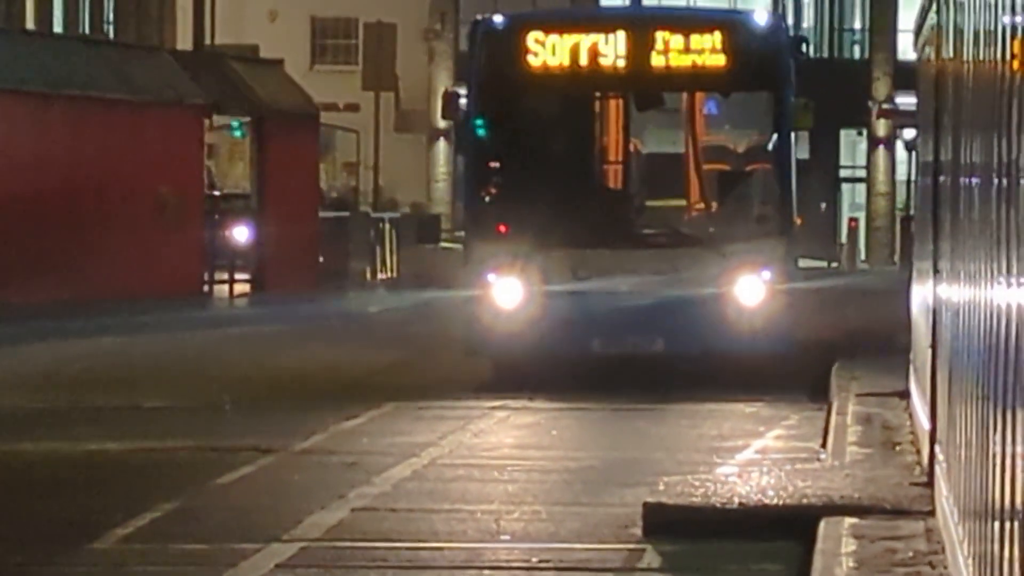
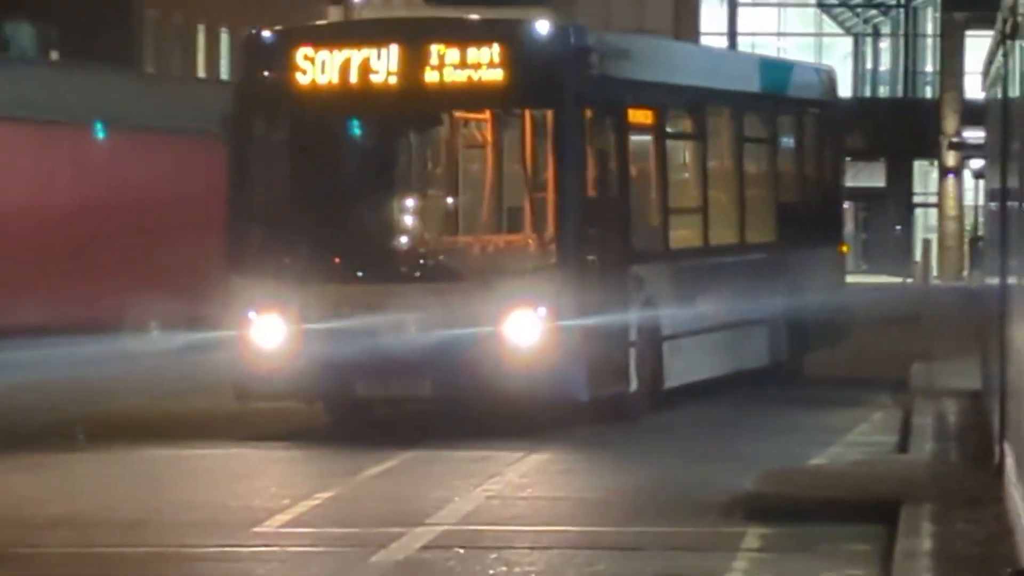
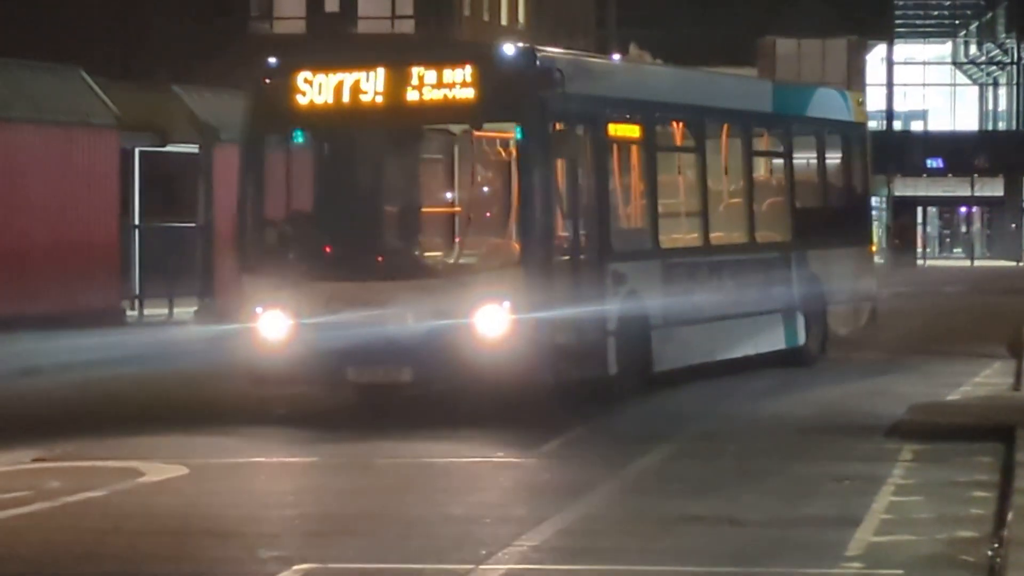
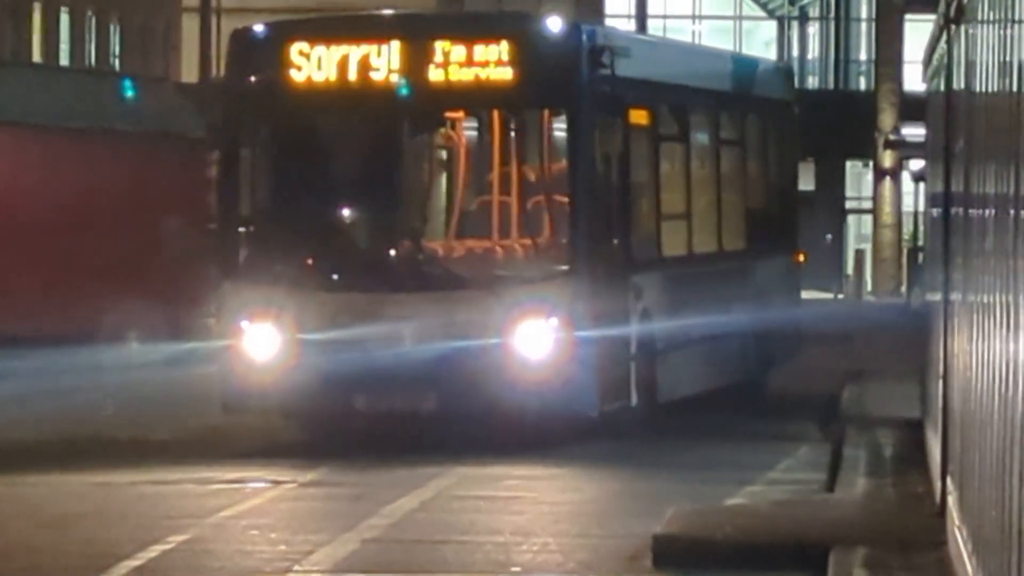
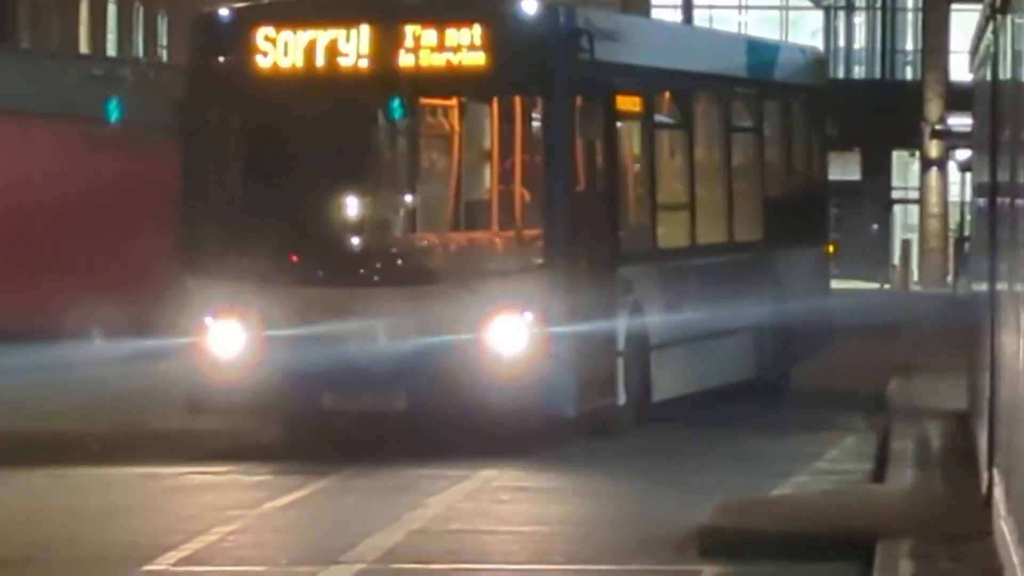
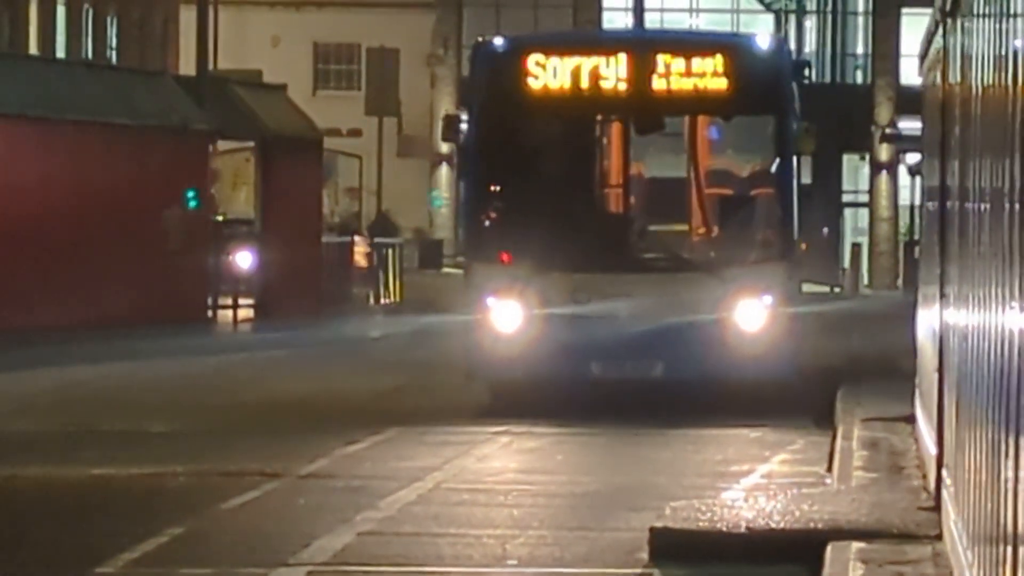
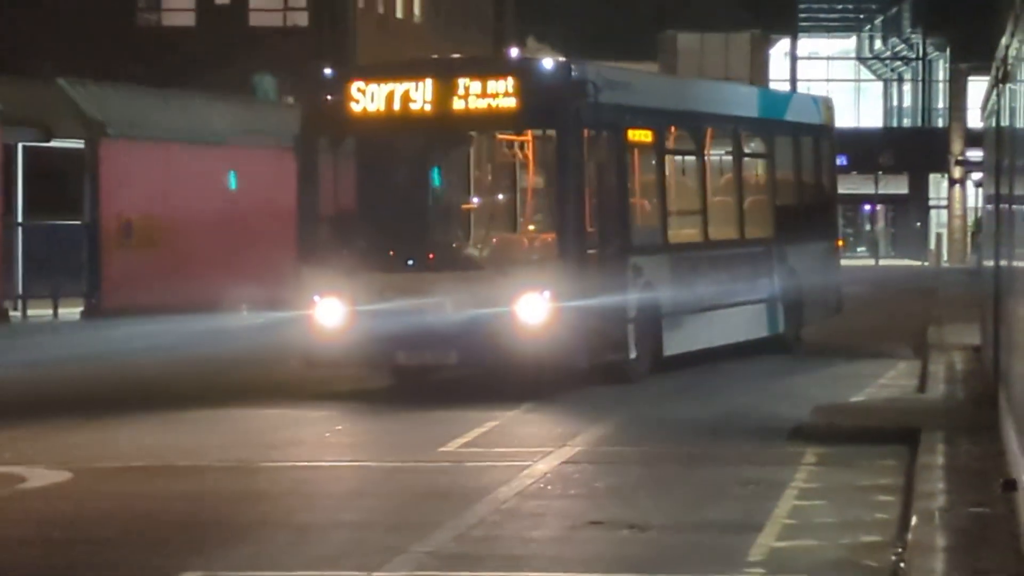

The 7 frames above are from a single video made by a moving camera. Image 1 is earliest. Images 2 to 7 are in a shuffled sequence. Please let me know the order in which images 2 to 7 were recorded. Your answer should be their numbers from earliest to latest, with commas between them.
6, 4, 5, 2, 7, 3
